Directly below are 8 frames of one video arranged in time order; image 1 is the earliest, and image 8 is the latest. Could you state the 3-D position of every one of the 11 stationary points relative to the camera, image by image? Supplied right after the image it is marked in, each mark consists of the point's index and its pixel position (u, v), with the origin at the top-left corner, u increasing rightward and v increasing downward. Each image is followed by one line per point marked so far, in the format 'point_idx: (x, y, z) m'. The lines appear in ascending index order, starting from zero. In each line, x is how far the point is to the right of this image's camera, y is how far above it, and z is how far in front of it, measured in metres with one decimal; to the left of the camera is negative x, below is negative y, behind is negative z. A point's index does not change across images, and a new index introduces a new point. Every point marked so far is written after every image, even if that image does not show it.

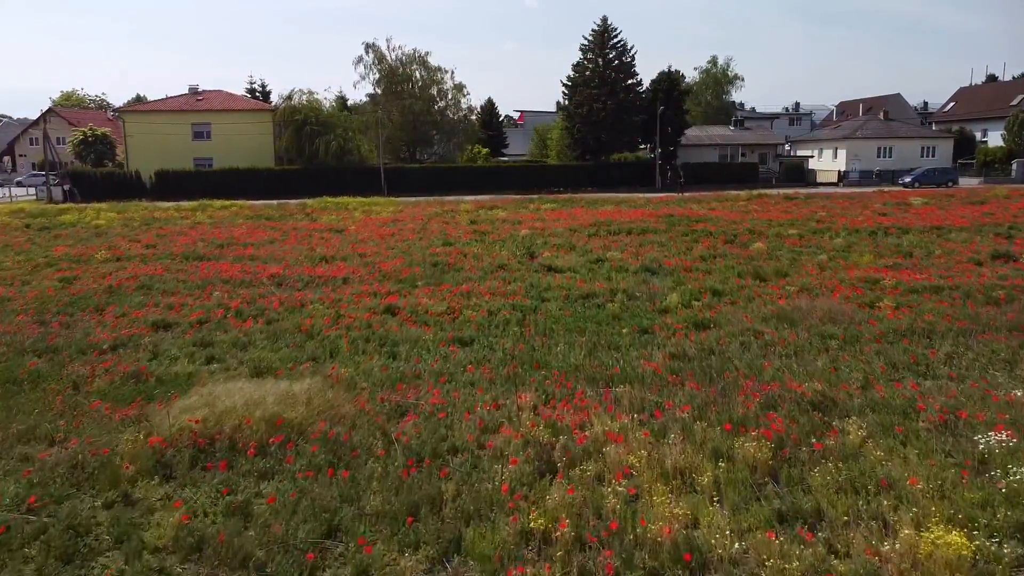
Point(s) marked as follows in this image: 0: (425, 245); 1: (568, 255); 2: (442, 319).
0: (-2.1, +1.0, +19.9) m
1: (+1.2, +0.7, +17.6) m
2: (-0.9, -0.4, +10.5) m
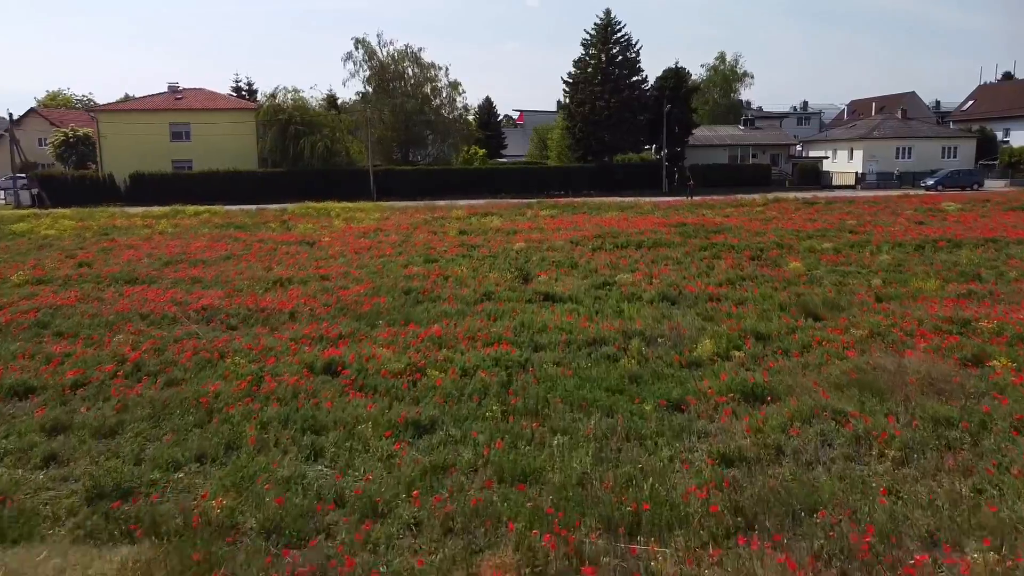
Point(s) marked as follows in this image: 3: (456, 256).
0: (-2.3, +0.5, +17.2) m
1: (+1.1, +0.2, +14.8) m
2: (-1.1, -0.9, +7.7) m
3: (-1.2, +0.7, +18.4) m
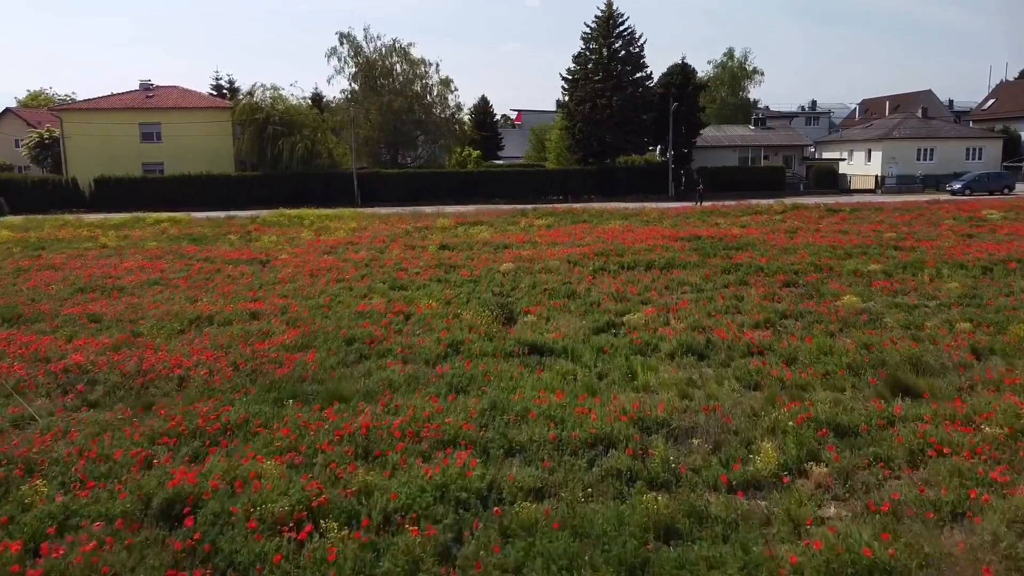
0: (-2.6, -0.1, +14.0) m
1: (+0.8, -0.4, +11.7) m
2: (-1.4, -1.5, +4.6) m
3: (-1.5, +0.1, +15.3) m
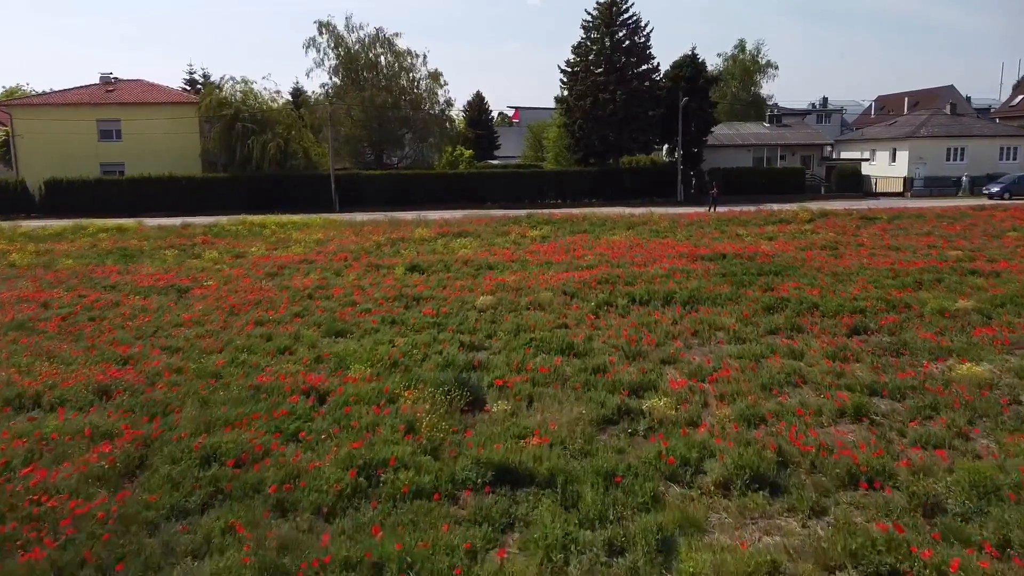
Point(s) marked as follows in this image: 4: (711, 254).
0: (-2.9, -0.7, +10.3) m
1: (+0.4, -1.0, +8.0) m
2: (-1.7, -2.1, +0.9) m
3: (-1.9, -0.5, +11.5) m
4: (+4.4, +0.8, +18.1) m
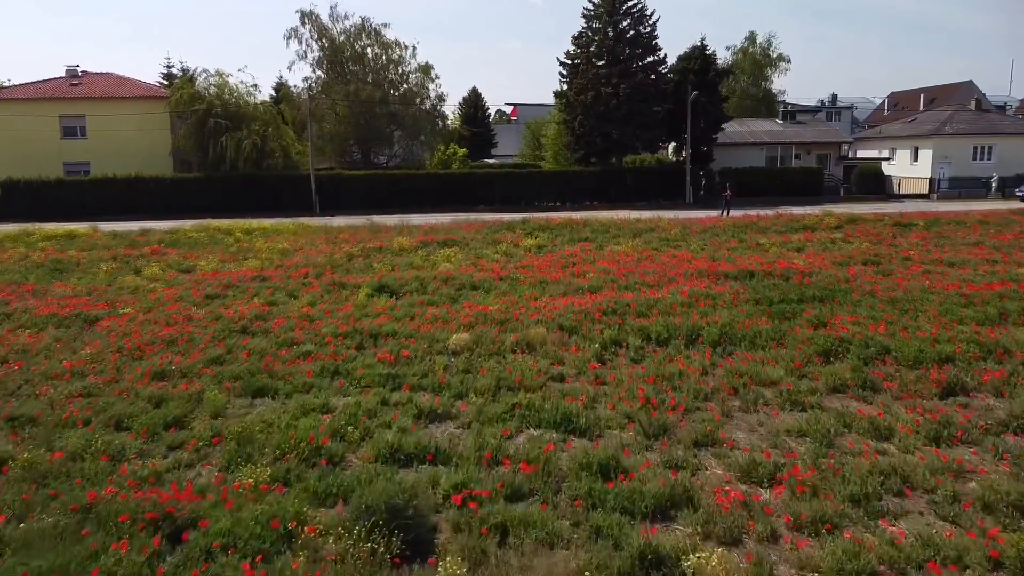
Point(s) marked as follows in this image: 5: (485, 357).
0: (-3.1, -1.1, +7.5) m
1: (+0.2, -1.5, +5.2) m
2: (-1.9, -2.6, -1.9) m
3: (-2.1, -1.0, +8.7) m
4: (+4.2, +0.3, +15.3) m
5: (-0.3, -0.8, +9.7) m
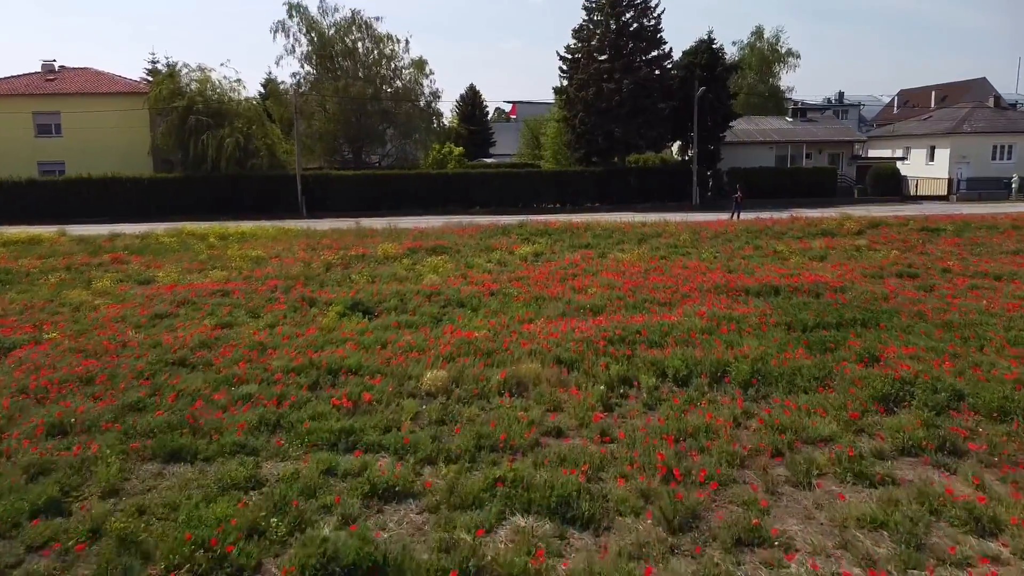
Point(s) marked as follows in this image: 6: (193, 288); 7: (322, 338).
0: (-3.3, -1.4, +5.7) m
1: (+0.1, -1.8, +3.4) m
2: (-2.1, -2.9, -3.7) m
3: (-2.2, -1.2, +7.0) m
4: (+4.0, 0.0, +13.5) m
5: (-0.4, -1.1, +8.0) m
6: (-5.8, 0.0, +15.0) m
7: (-2.4, -0.6, +10.5) m
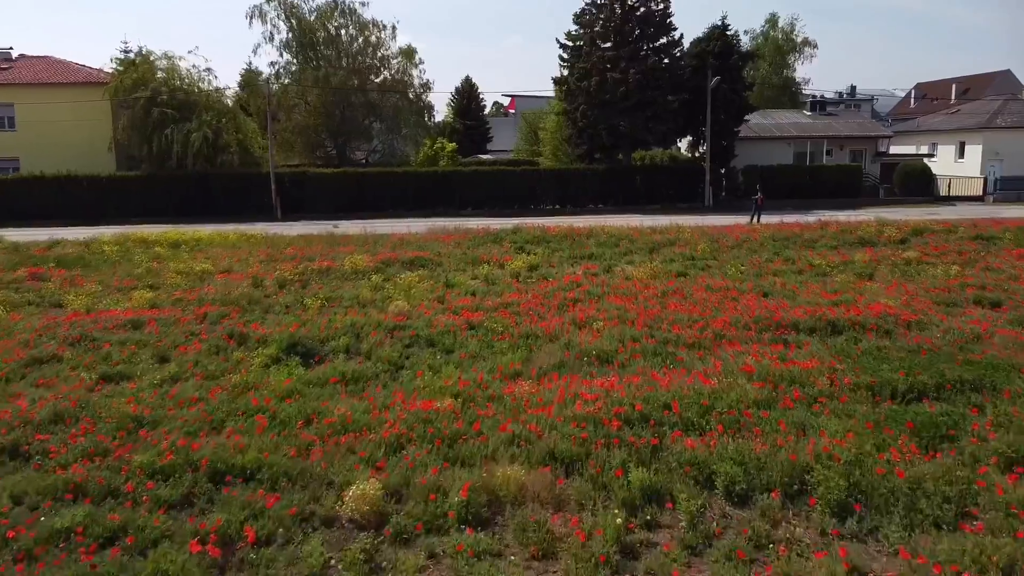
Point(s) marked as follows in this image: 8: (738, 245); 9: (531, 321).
0: (-3.5, -1.9, +2.9) m
1: (-0.1, -2.2, +0.5) m
2: (-2.3, -3.4, -6.6) m
3: (-2.4, -1.7, +4.1) m
4: (+3.8, -0.4, +10.6) m
5: (-0.6, -1.5, +5.1) m
6: (-6.0, -0.4, +12.1) m
7: (-2.6, -1.1, +7.6) m
8: (+5.2, +1.0, +19.1) m
9: (+0.3, -0.4, +11.0) m
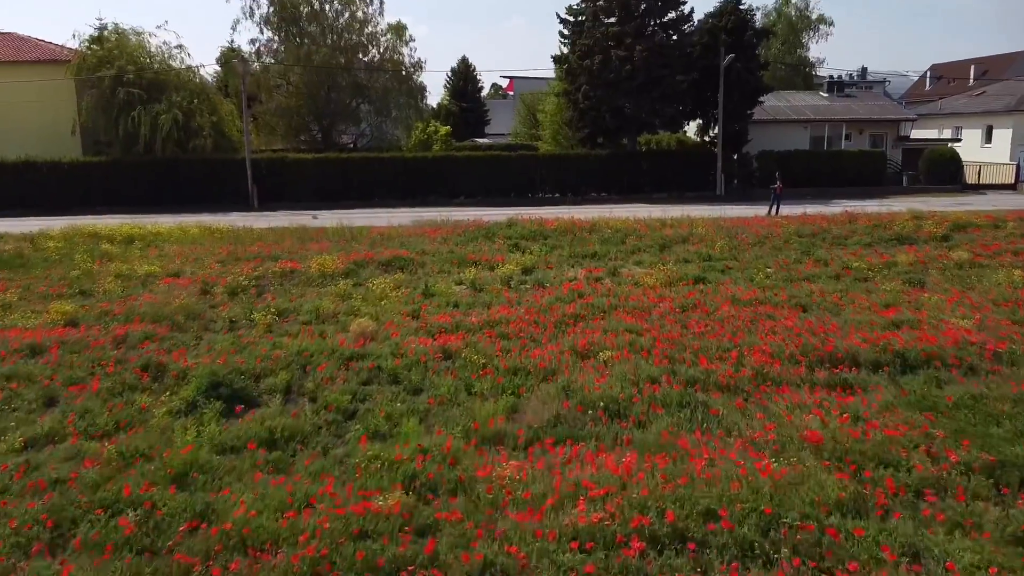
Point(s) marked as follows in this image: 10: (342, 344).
0: (-3.7, -2.3, +0.7) m
1: (-0.3, -2.7, -1.7) m
2: (-2.5, -3.9, -8.7) m
3: (-2.6, -2.1, +1.9) m
4: (+3.7, -0.6, +8.4) m
5: (-0.8, -1.9, +2.9) m
6: (-6.1, -0.6, +9.9) m
7: (-2.8, -1.4, +5.4) m
8: (+5.1, +0.9, +16.9) m
9: (+0.1, -0.7, +8.9) m
10: (-1.9, -0.6, +9.4) m
